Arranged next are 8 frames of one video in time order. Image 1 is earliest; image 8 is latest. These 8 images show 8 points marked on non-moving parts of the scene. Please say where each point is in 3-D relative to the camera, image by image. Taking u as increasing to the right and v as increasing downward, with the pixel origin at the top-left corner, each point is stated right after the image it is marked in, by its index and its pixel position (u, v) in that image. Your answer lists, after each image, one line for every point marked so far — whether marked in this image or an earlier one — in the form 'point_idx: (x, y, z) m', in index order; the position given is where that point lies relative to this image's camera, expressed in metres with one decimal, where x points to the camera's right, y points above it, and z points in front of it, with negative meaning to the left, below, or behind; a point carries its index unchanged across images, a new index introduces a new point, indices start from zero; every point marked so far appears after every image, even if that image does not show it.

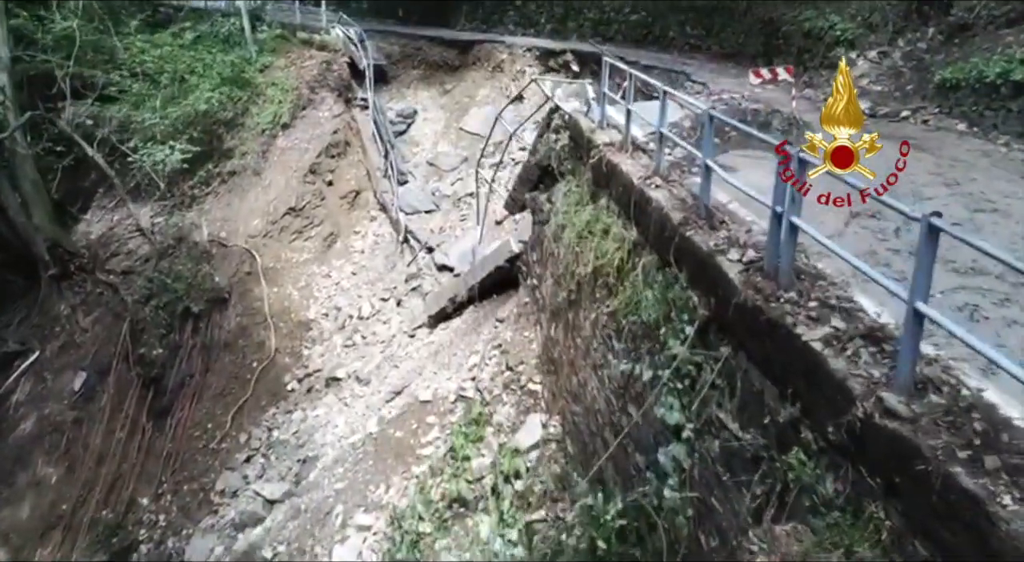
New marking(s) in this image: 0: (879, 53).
0: (+2.8, +1.7, +6.1) m
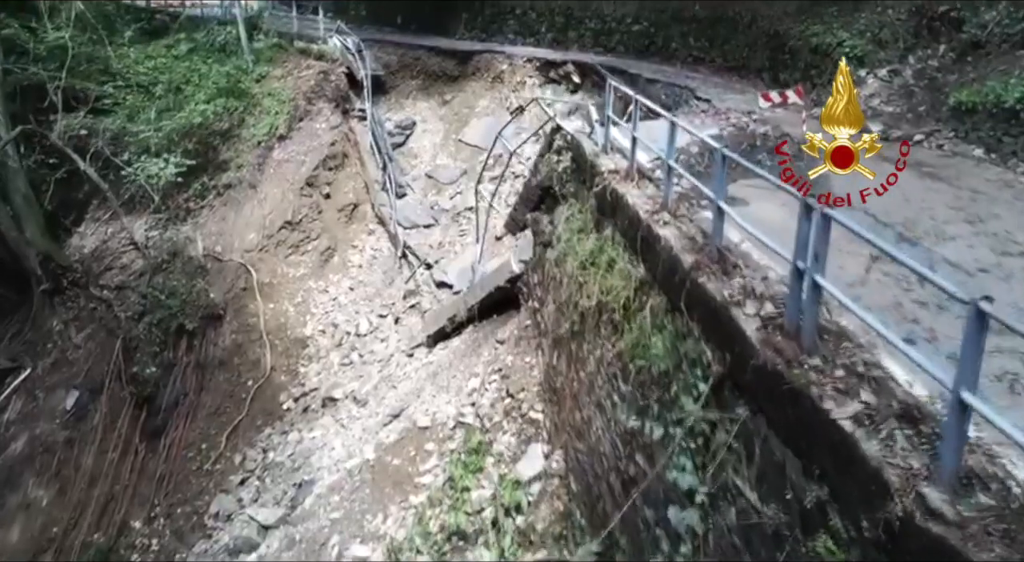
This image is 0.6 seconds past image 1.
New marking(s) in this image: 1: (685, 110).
0: (+2.8, +1.5, +6.0) m
1: (+1.3, +1.3, +6.0) m
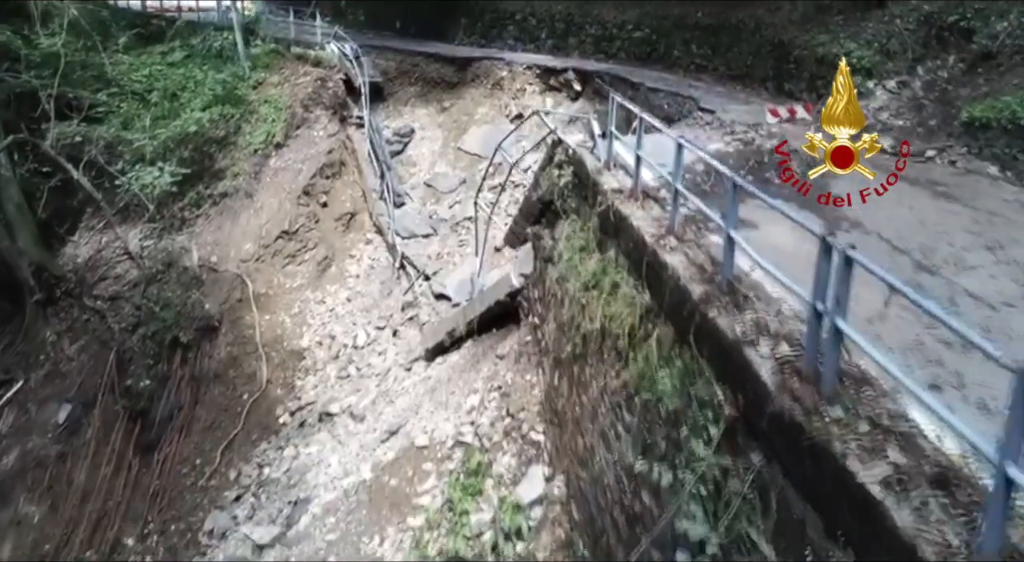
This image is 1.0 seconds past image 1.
0: (+2.8, +1.4, +5.9) m
1: (+1.3, +1.1, +5.9) m
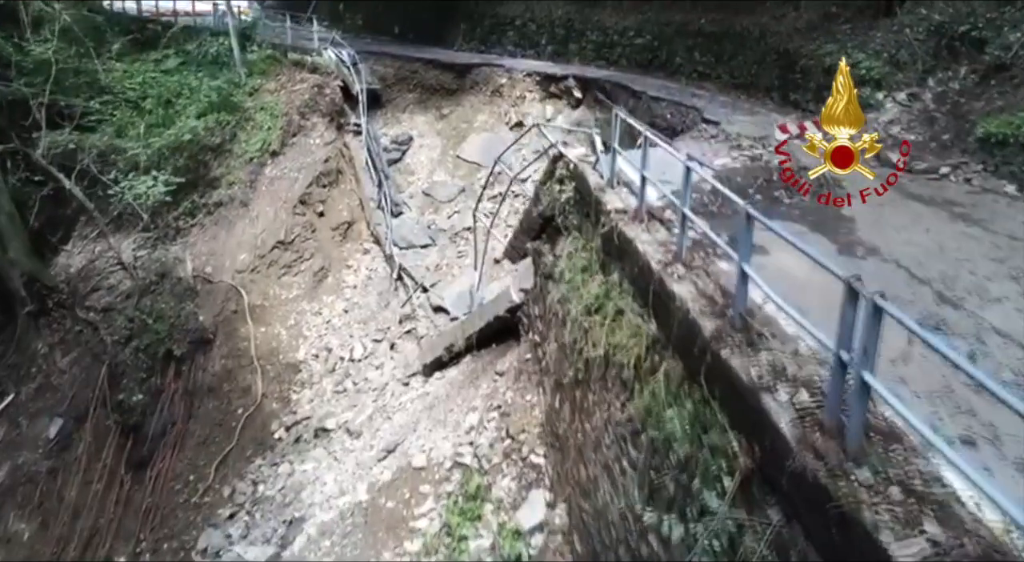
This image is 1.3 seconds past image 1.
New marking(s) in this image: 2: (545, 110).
0: (+2.8, +1.3, +5.7) m
1: (+1.3, +1.0, +5.8) m
2: (+0.4, +1.9, +8.8) m
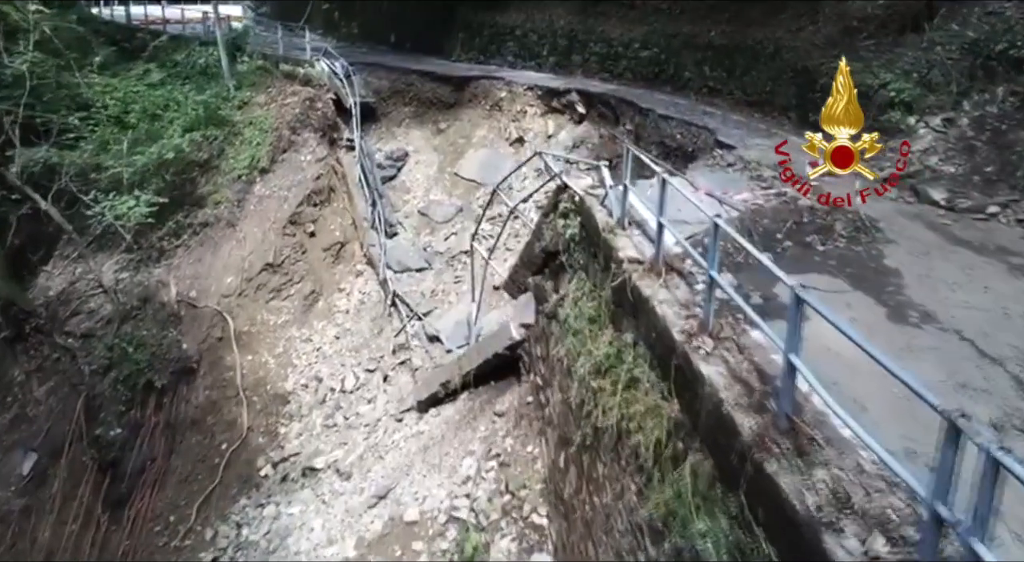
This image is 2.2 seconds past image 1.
0: (+2.8, +1.1, +5.3) m
1: (+1.3, +0.8, +5.4) m
2: (+0.4, +1.6, +8.4) m
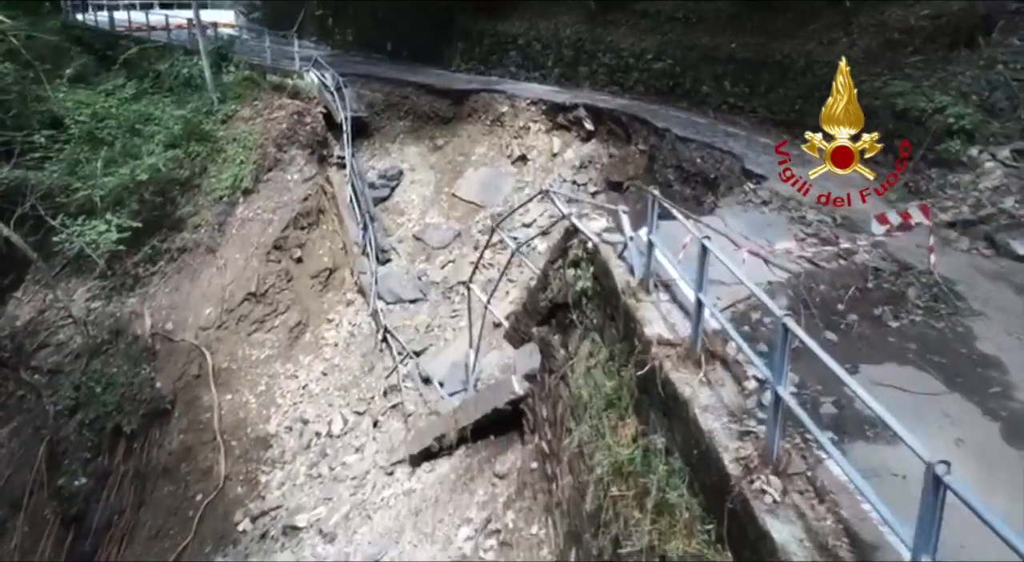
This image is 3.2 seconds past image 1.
0: (+2.8, +0.8, +4.7) m
1: (+1.3, +0.5, +4.7) m
2: (+0.4, +1.3, +7.8) m
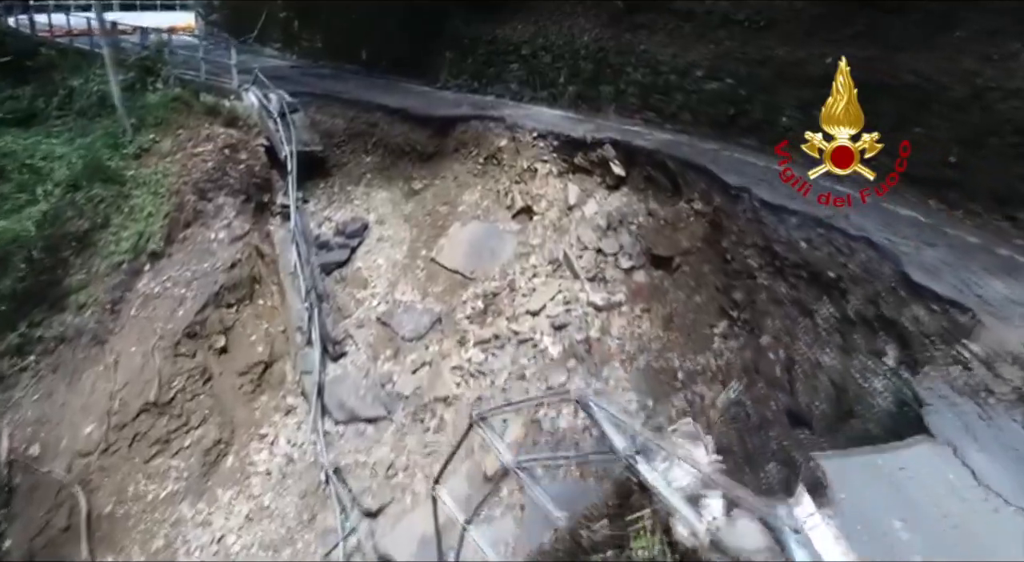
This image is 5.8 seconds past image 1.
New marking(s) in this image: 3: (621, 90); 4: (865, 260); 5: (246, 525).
0: (+2.8, +0.1, +2.6) m
1: (+1.3, -0.2, +2.6) m
2: (+0.4, +0.6, +5.7) m
3: (+0.9, +1.5, +6.3) m
4: (+1.4, +0.1, +3.4) m
5: (-1.6, -1.5, +4.9) m
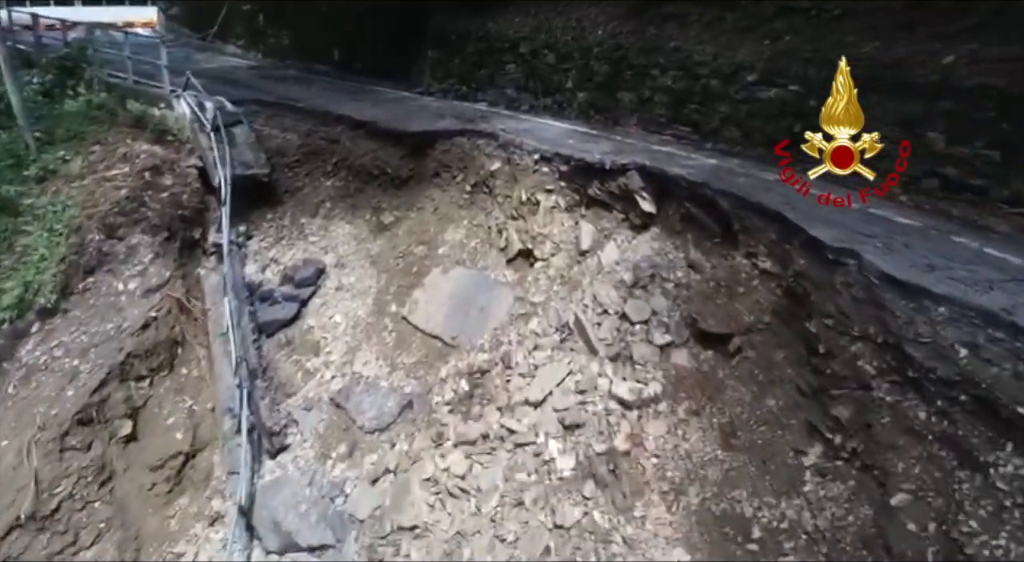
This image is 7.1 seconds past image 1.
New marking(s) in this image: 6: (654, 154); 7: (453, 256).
0: (+2.8, -0.3, +1.2) m
1: (+1.3, -0.6, +1.3) m
2: (+0.4, +0.3, +4.3) m
3: (+0.8, +1.1, +4.9) m
4: (+1.4, -0.3, +2.1) m
5: (-1.7, -1.9, +3.6) m
6: (+0.8, +0.7, +4.5) m
7: (-0.3, +0.1, +4.7) m
